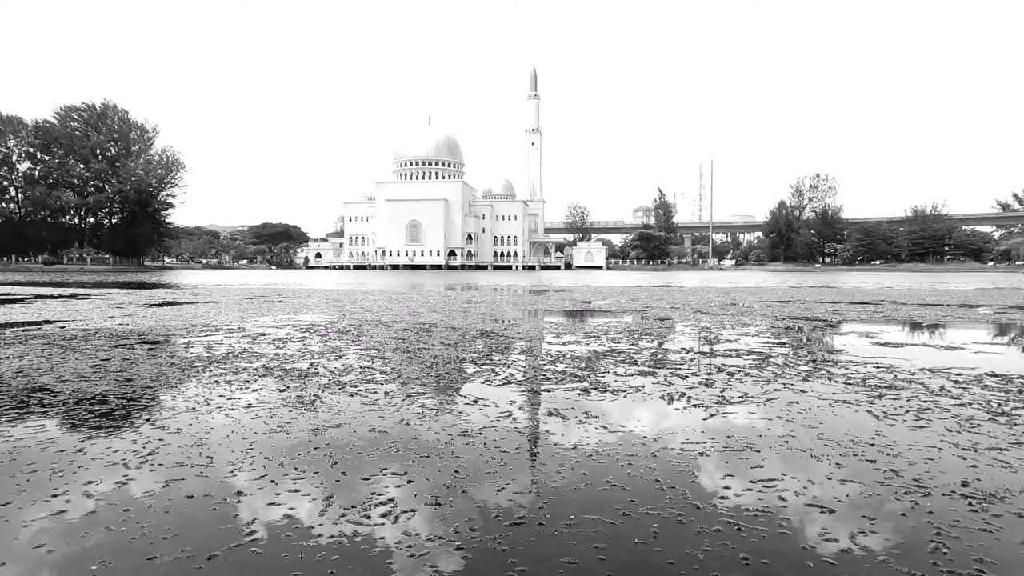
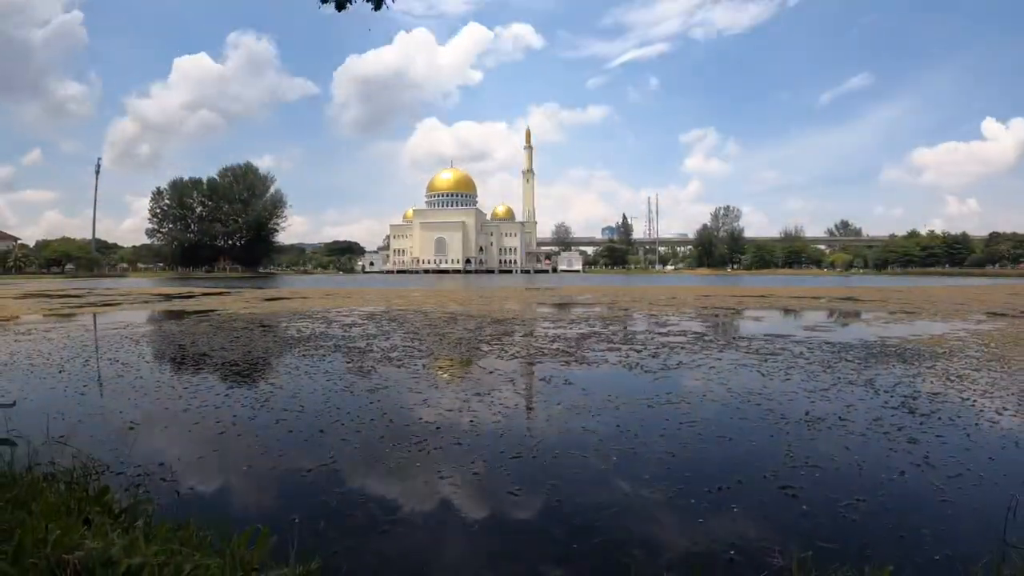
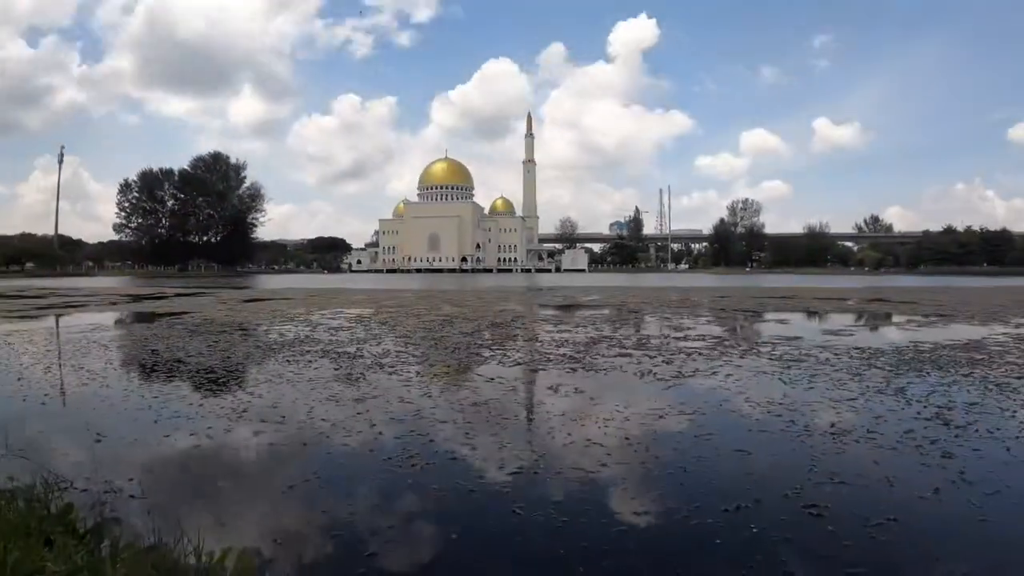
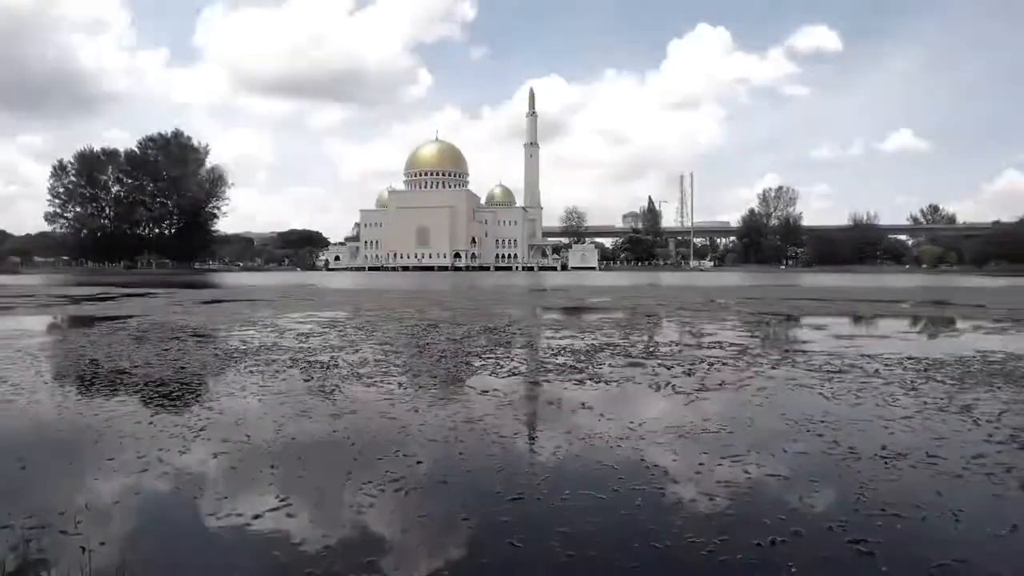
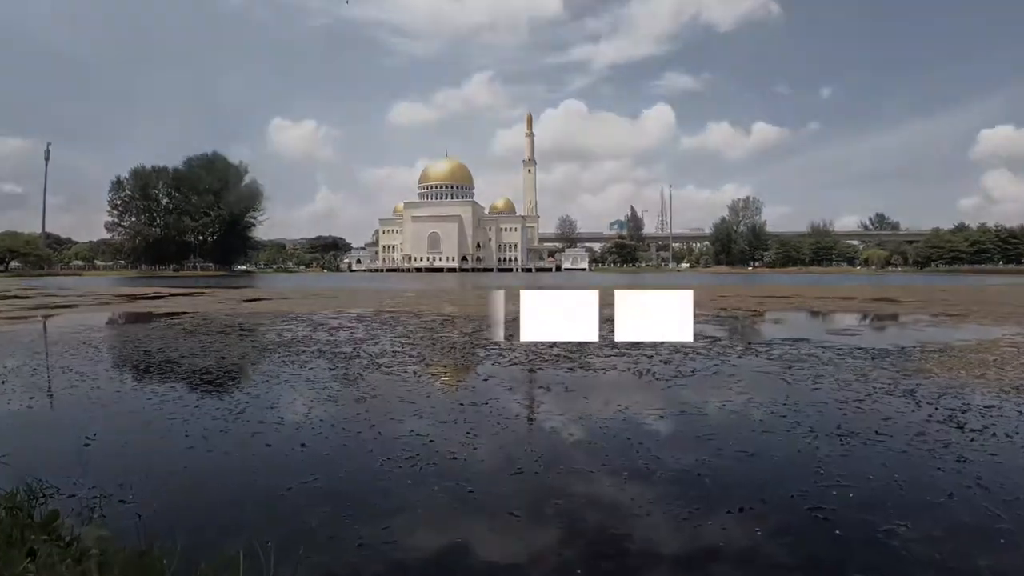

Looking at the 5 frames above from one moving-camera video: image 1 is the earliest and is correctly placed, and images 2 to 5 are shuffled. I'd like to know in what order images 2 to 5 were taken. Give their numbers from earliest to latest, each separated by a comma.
4, 3, 2, 5
